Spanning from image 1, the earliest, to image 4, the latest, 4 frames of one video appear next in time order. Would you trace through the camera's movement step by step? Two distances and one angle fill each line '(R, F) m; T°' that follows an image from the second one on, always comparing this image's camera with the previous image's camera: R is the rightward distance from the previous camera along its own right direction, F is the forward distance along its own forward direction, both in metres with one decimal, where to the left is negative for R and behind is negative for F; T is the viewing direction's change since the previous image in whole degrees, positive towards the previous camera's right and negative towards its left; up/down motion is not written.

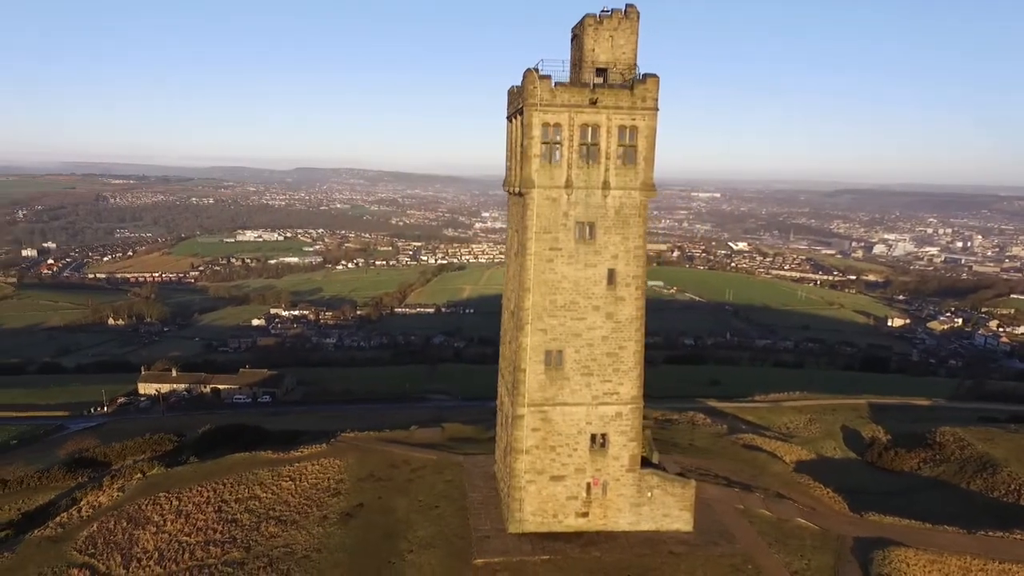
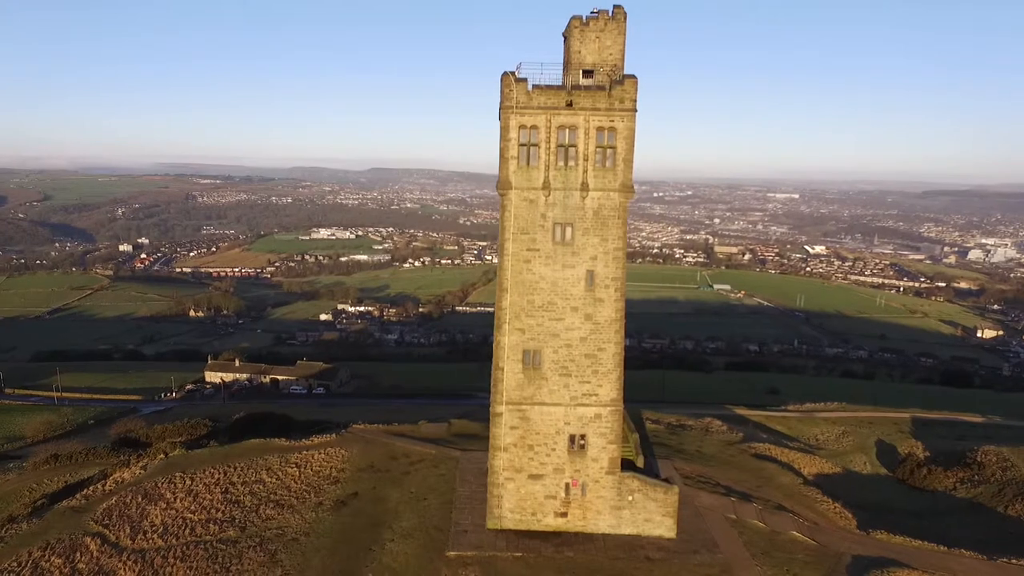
(+2.6, -0.2) m; -6°
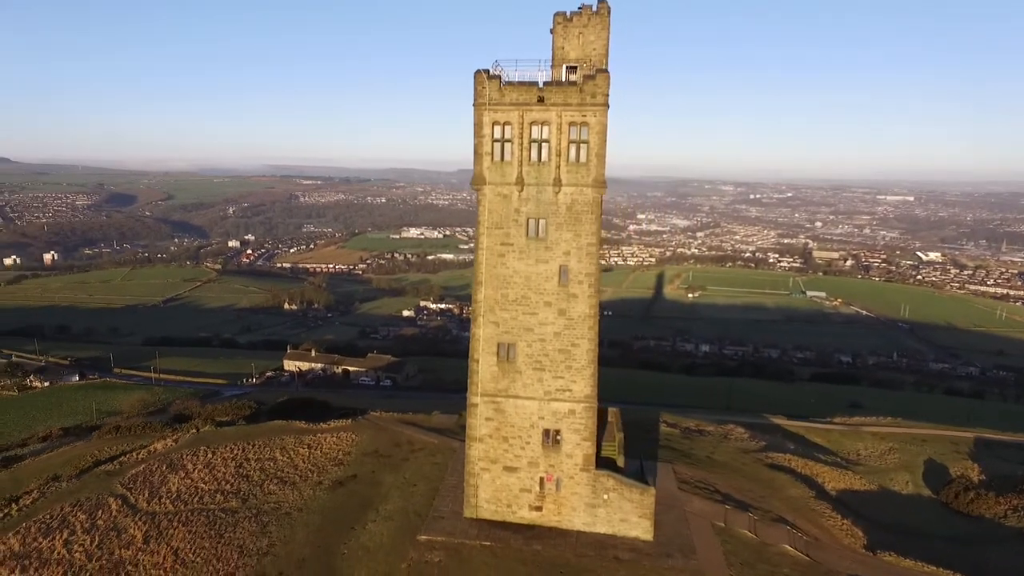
(+3.4, 0.0) m; -8°
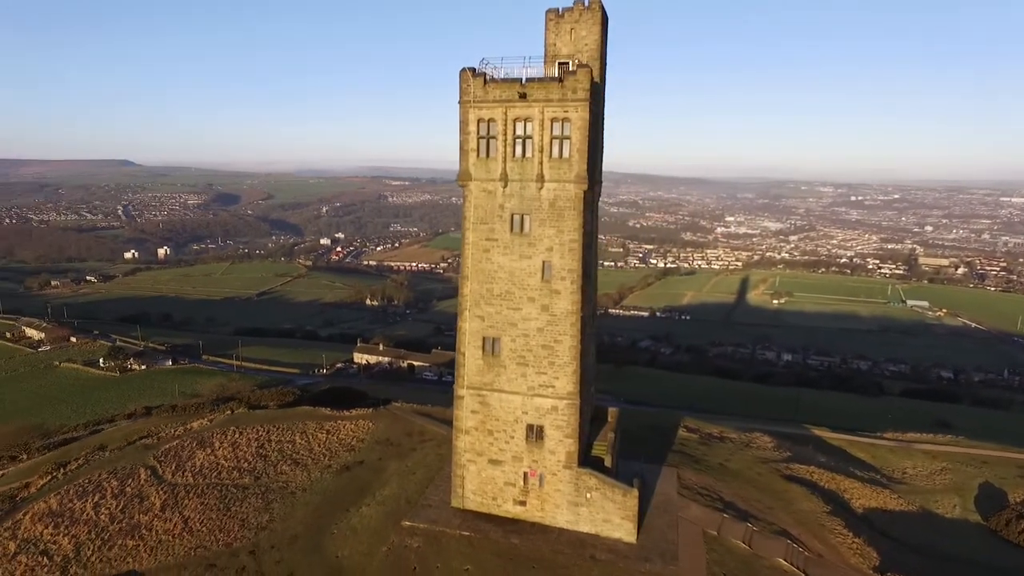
(+3.0, 0.0) m; -8°
